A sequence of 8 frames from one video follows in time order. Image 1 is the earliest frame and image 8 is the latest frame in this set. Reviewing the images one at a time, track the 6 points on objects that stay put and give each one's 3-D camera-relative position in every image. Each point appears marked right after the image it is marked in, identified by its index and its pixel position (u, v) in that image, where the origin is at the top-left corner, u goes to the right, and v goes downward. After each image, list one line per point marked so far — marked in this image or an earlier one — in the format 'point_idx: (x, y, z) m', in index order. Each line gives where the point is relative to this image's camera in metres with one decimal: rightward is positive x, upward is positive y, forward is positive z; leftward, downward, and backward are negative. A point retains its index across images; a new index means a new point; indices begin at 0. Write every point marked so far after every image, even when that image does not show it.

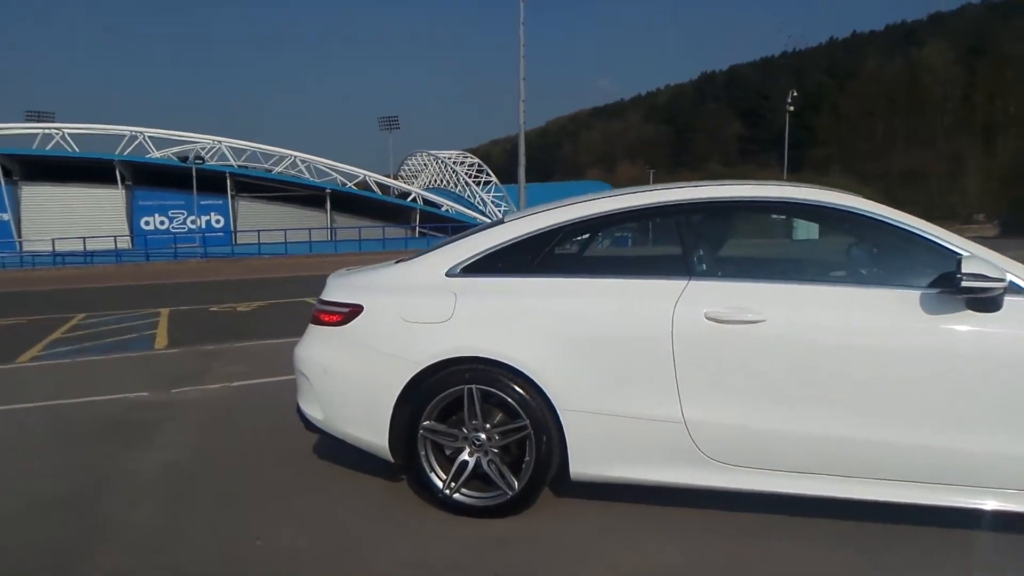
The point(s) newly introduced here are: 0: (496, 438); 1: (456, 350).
0: (-0.1, -0.9, +4.9) m
1: (-0.3, -0.4, +4.9) m
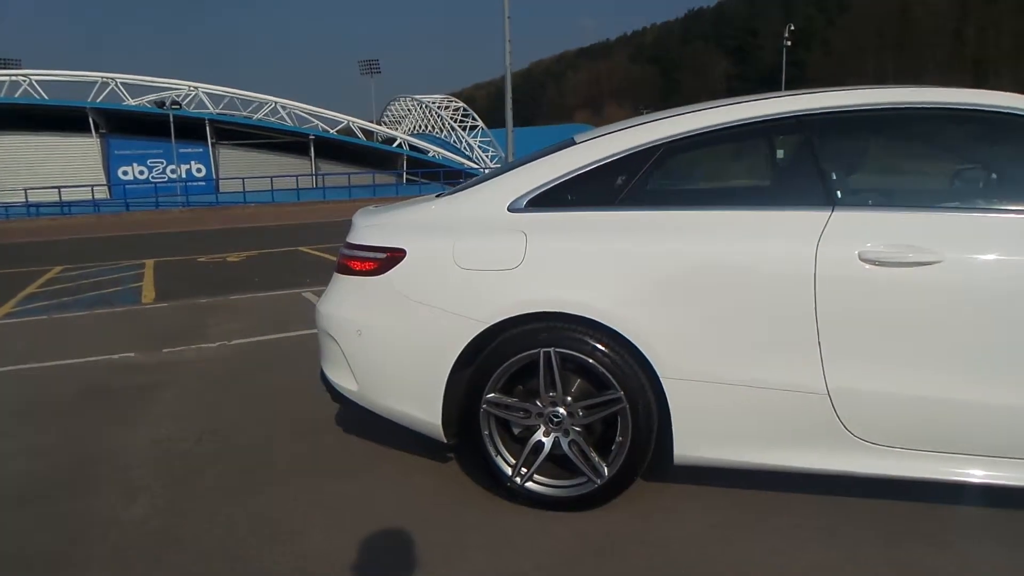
0: (+0.3, -0.6, +4.0) m
1: (+0.1, -0.1, +3.9) m
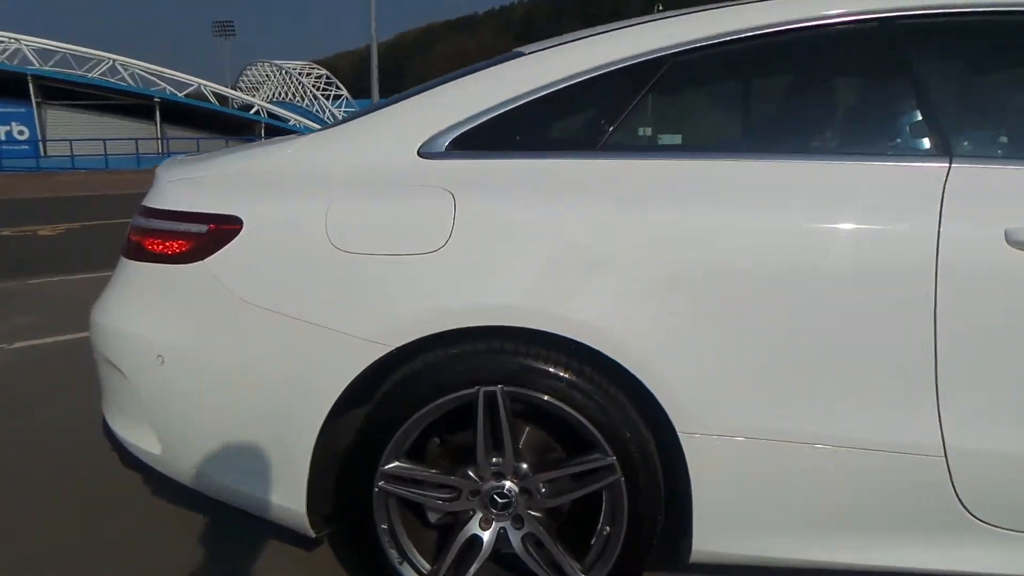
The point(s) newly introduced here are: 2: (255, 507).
0: (+0.1, -0.6, +2.4) m
1: (-0.1, -0.1, +2.3) m
2: (-0.8, -0.7, +2.6) m
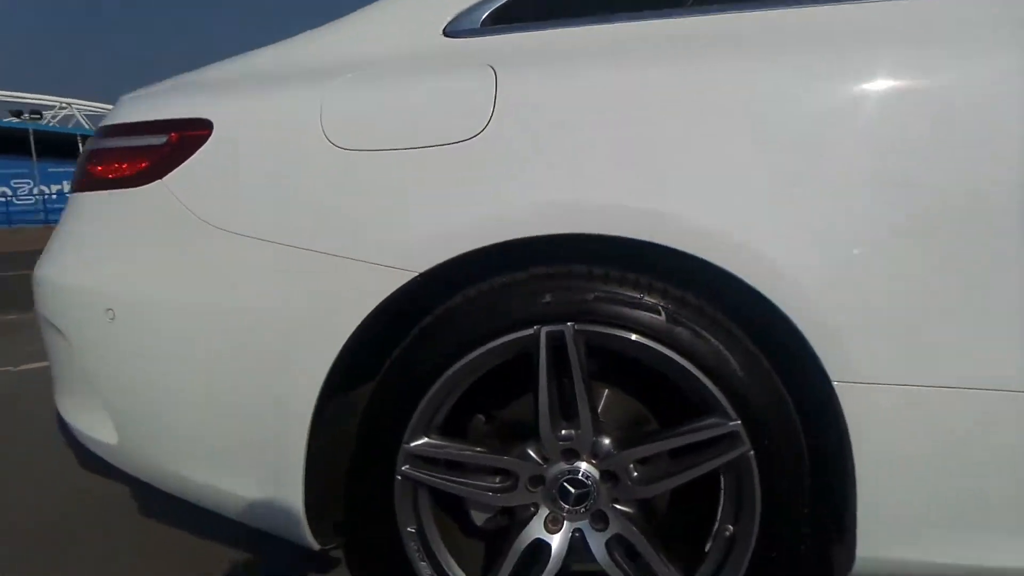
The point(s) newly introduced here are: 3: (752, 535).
0: (+0.3, -0.4, +1.7) m
1: (0.0, +0.1, +1.6) m
2: (-0.6, -0.5, +1.9) m
3: (+0.5, -0.5, +1.7) m
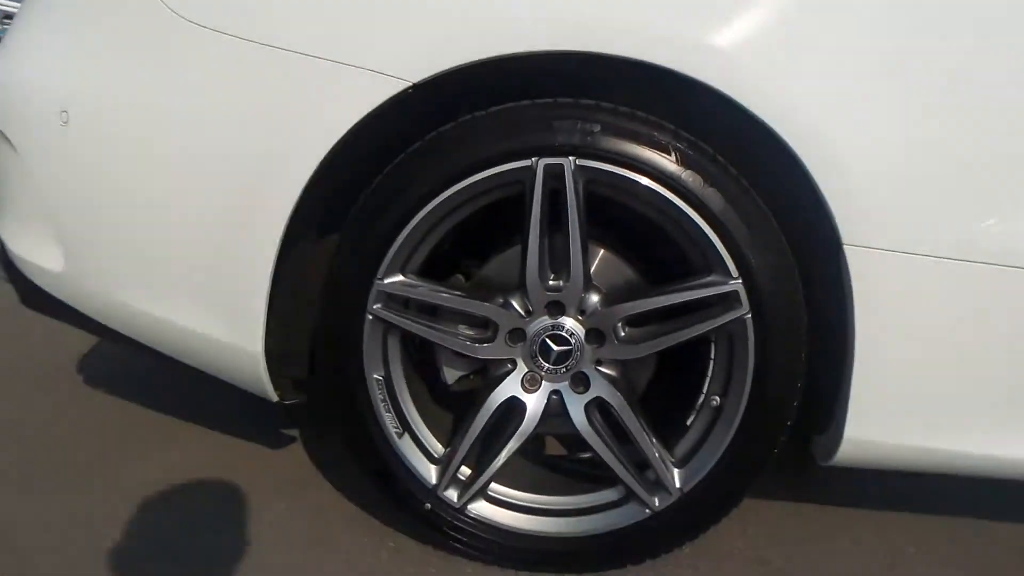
0: (+0.2, -0.1, +1.6) m
1: (0.0, +0.5, +1.5) m
2: (-0.7, -0.1, +1.8) m
3: (+0.4, -0.2, +1.6) m
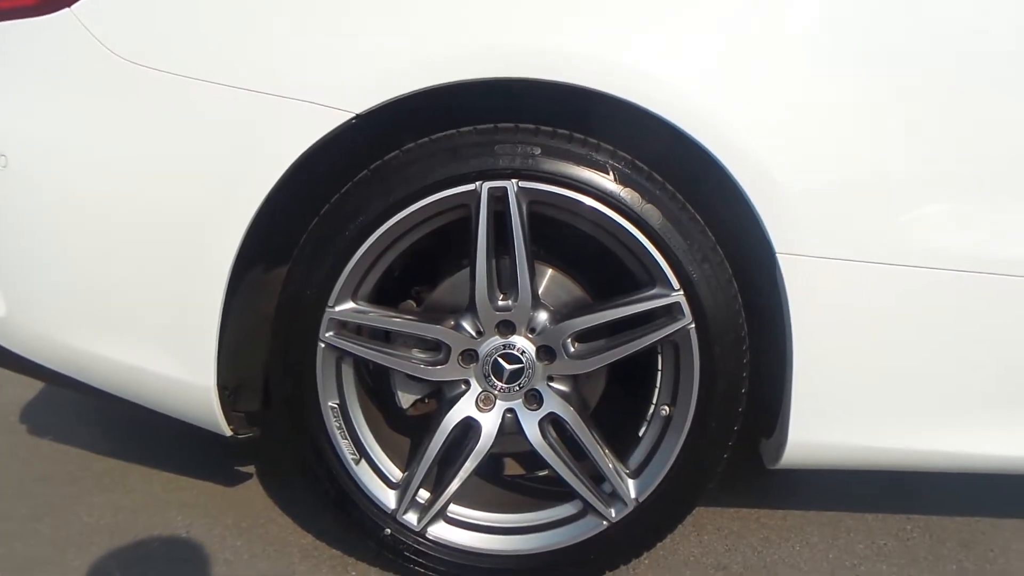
0: (+0.1, -0.1, +1.6) m
1: (-0.1, +0.4, +1.6) m
2: (-0.8, -0.2, +1.7) m
3: (+0.4, -0.3, +1.6) m
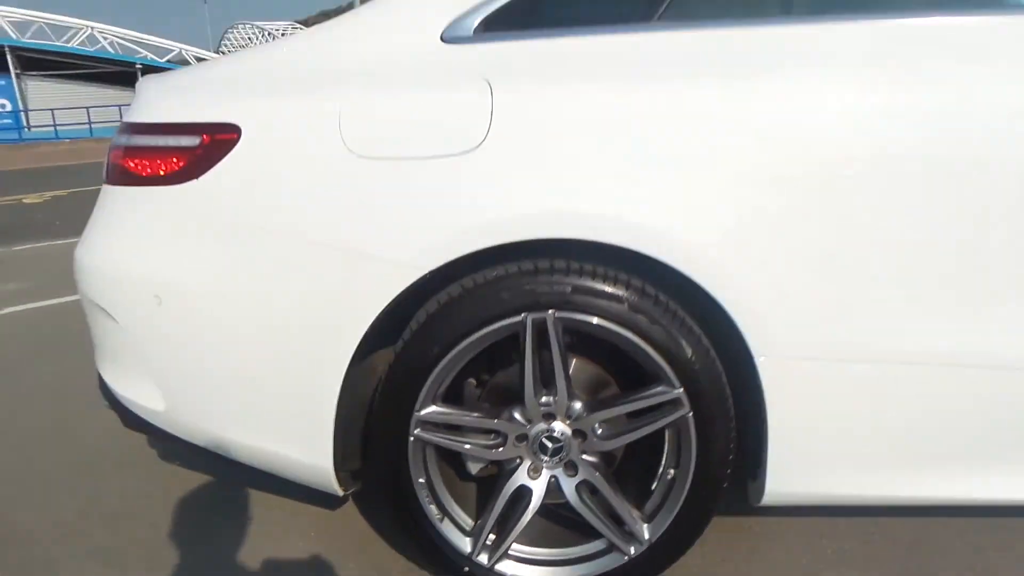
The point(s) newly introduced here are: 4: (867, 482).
0: (+0.2, -0.4, +2.1) m
1: (0.0, +0.1, +2.0) m
2: (-0.7, -0.5, +2.3) m
3: (+0.5, -0.5, +2.1) m
4: (+0.9, -0.5, +2.1) m
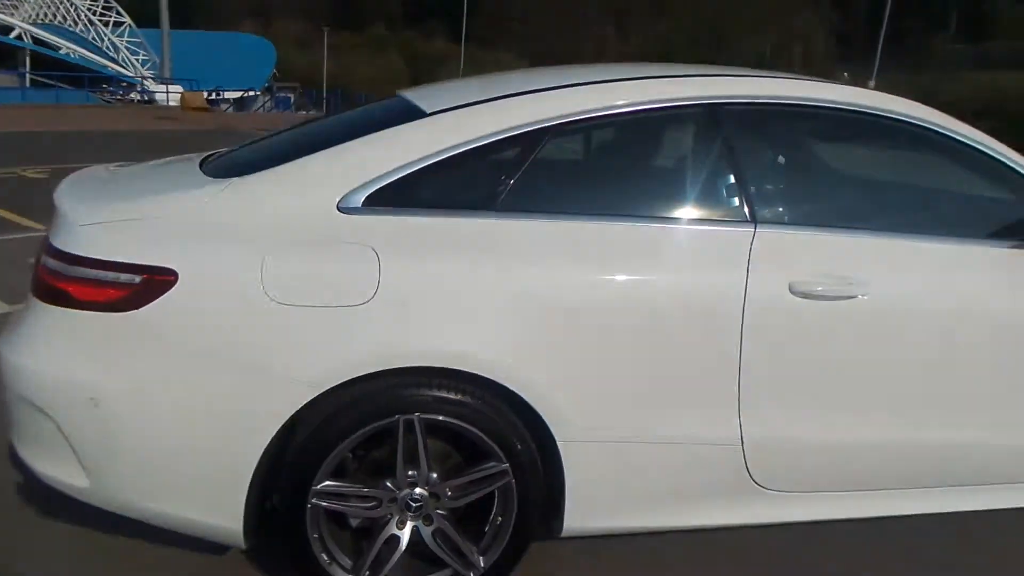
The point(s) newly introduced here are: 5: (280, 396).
0: (-0.2, -0.8, +3.0) m
1: (-0.4, -0.2, +2.8) m
2: (-1.2, -0.8, +2.9) m
3: (0.0, -0.9, +3.0) m
4: (+0.4, -0.9, +3.1) m
5: (-0.8, -0.4, +2.8) m
